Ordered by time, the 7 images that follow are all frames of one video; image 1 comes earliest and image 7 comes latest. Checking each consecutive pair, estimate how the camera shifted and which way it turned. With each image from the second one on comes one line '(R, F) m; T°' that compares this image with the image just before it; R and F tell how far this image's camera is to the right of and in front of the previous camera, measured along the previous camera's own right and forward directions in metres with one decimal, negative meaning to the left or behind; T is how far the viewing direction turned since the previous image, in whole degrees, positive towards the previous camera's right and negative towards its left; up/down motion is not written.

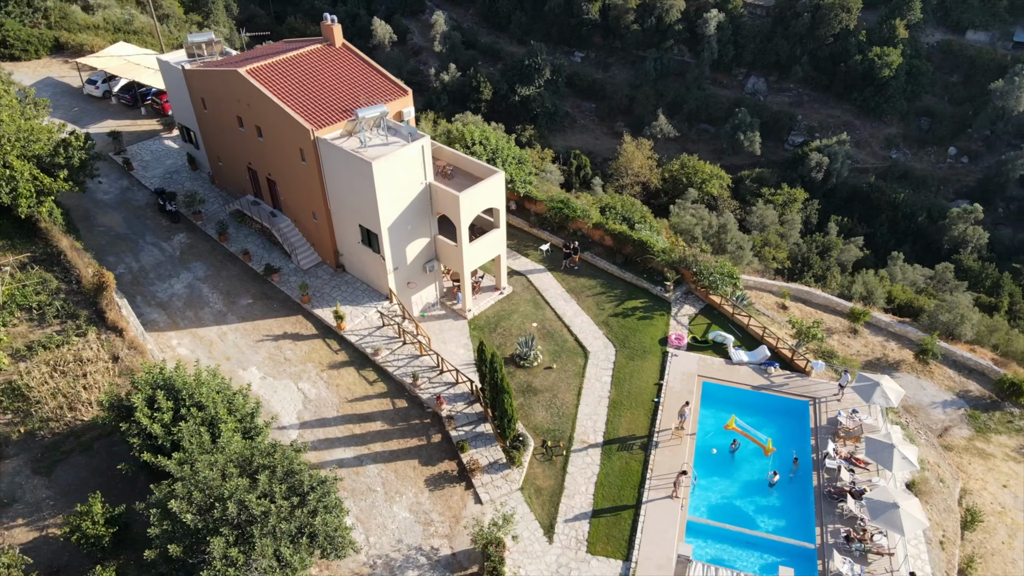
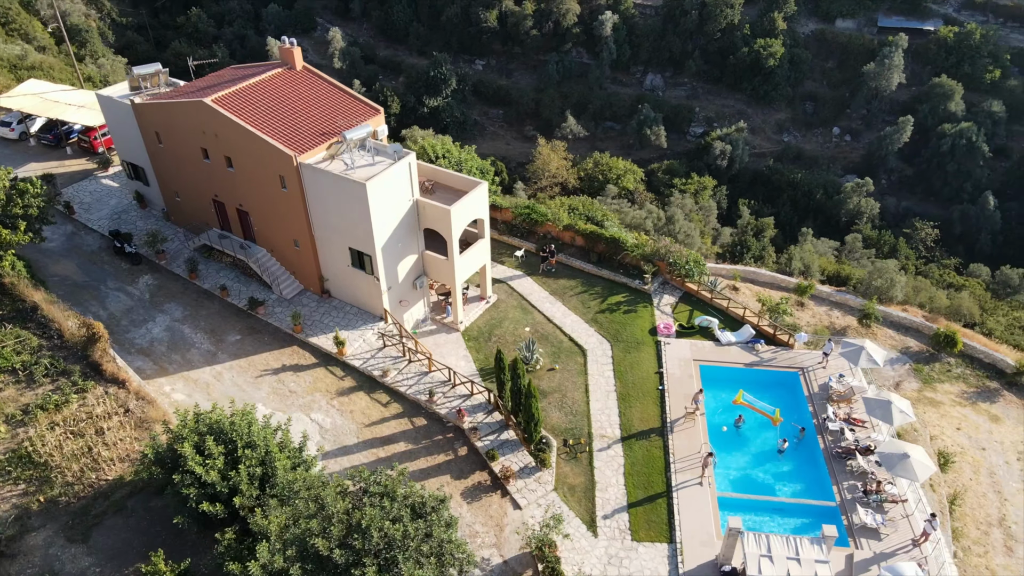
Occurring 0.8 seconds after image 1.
(-3.2, -0.2) m; +8°
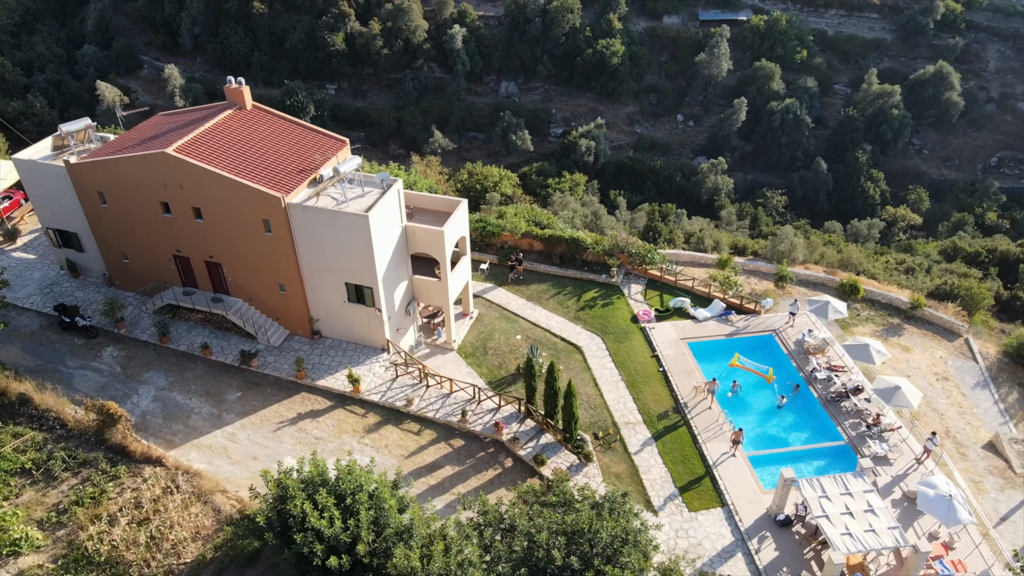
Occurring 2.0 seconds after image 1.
(-5.1, -0.1) m; +12°
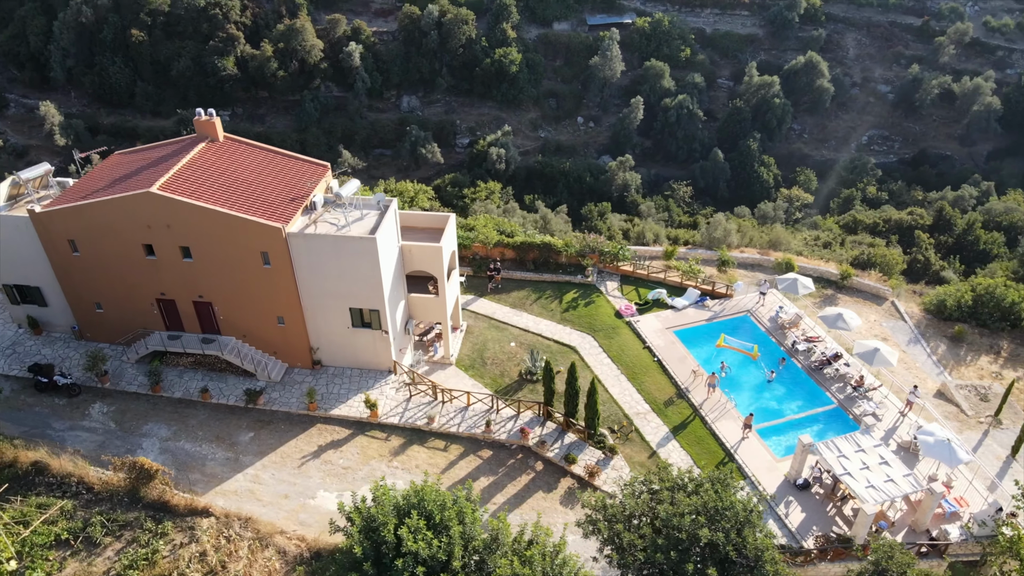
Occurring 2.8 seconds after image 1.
(-3.6, -0.2) m; +8°
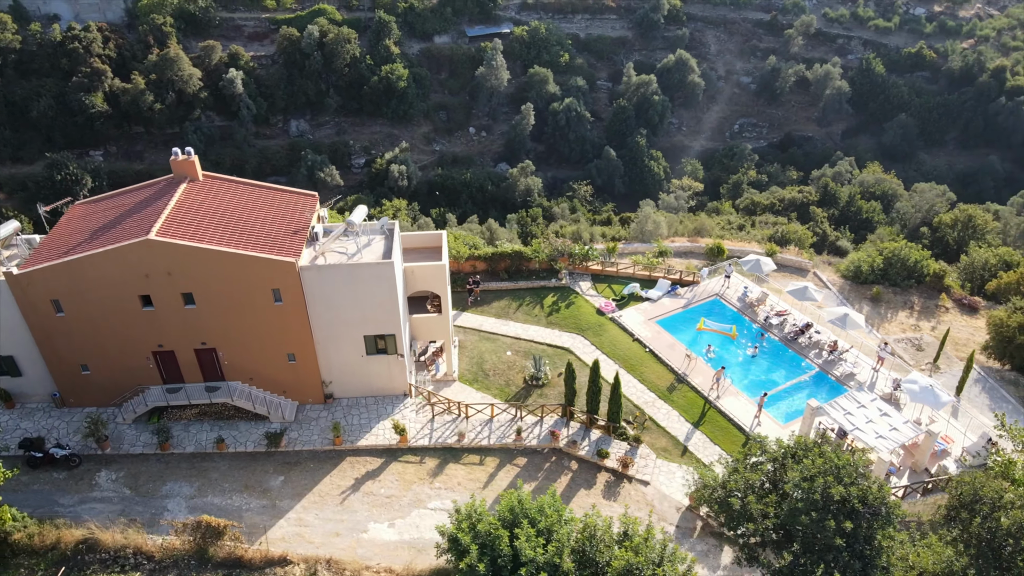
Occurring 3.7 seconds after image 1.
(-4.2, -0.2) m; +9°
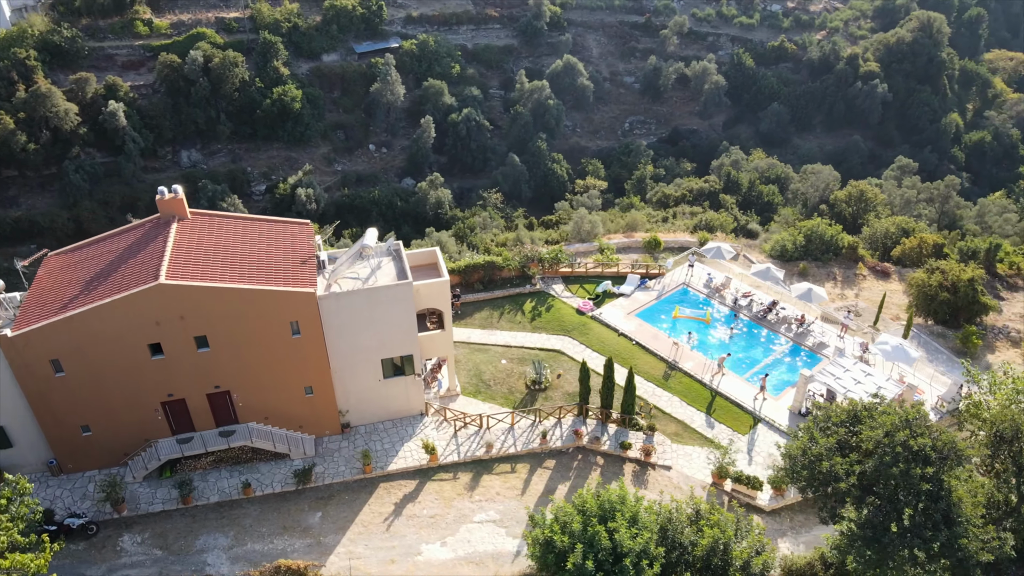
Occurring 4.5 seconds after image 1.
(-3.9, -0.2) m; +9°
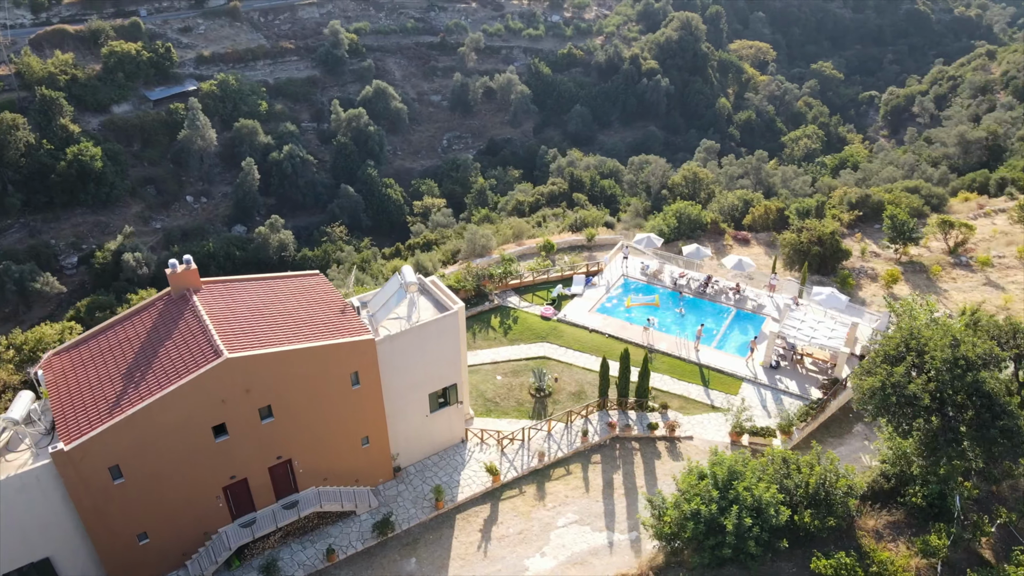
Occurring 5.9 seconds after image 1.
(-7.2, 0.0) m; +16°
